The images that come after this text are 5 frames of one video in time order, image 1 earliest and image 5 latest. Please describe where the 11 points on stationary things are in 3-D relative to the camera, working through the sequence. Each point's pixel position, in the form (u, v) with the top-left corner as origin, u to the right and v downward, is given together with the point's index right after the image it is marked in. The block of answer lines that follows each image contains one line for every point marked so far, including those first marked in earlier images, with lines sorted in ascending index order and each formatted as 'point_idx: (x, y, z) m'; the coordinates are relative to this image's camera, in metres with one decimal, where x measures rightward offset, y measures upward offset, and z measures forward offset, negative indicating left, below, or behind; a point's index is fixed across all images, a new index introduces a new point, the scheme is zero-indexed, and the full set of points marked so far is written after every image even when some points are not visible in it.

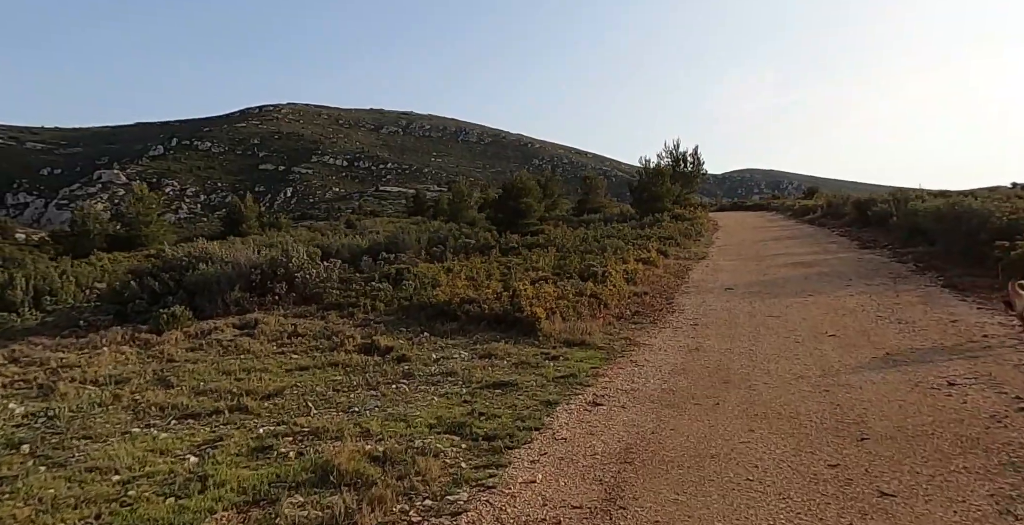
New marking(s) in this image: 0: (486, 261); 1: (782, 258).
0: (-0.8, +0.1, +18.2) m
1: (+9.2, +0.1, +19.6) m
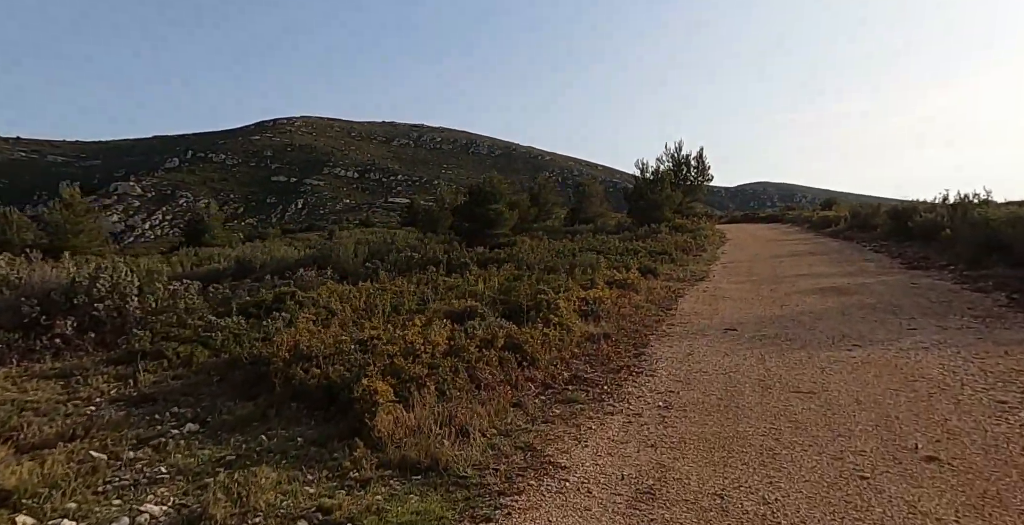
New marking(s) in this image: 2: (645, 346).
0: (-2.3, -0.5, +14.0) m
1: (+7.7, -0.6, +15.2) m
2: (+2.1, -1.3, +8.9) m
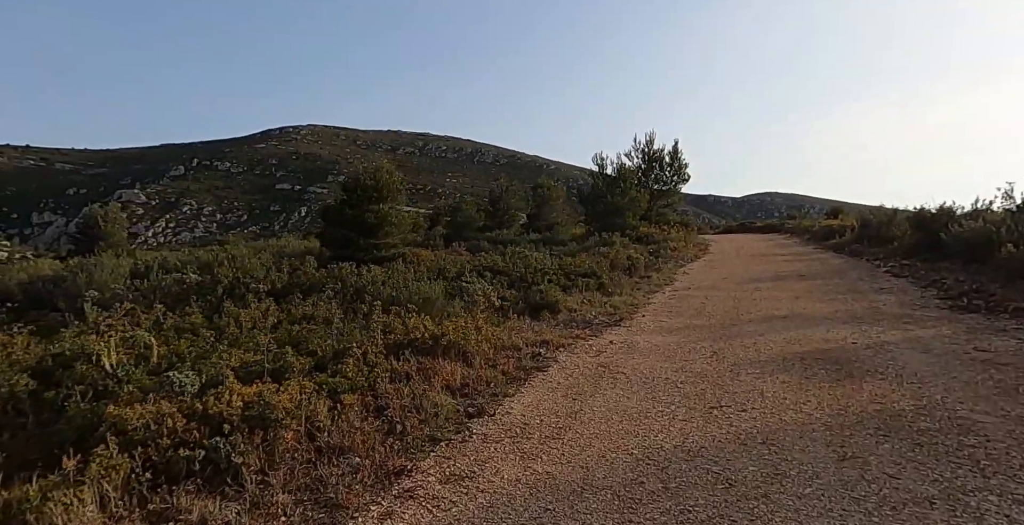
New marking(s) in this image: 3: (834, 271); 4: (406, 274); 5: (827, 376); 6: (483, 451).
0: (-6.0, -1.0, +7.7) m
1: (+4.1, -1.2, +8.9) m
2: (-1.6, -1.8, +2.5) m
3: (+9.7, -0.2, +17.1) m
4: (-2.5, -0.3, +13.9) m
5: (+3.7, -1.3, +6.8) m
6: (-0.2, -1.6, +5.0) m
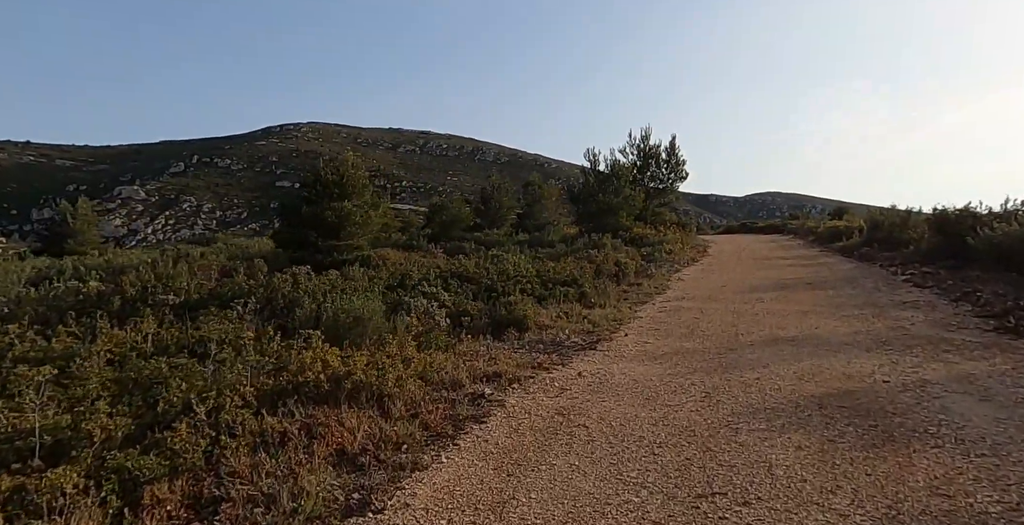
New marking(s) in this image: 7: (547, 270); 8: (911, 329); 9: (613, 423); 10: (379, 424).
0: (-6.7, -1.2, +5.9) m
1: (+3.4, -1.3, +7.1) m
2: (-2.3, -2.0, +0.7) m
3: (+9.0, -0.4, +15.3) m
4: (-3.2, -0.4, +12.1) m
5: (+3.0, -1.5, +5.0) m
6: (-0.9, -1.8, +3.2) m
7: (+0.9, -0.2, +14.6) m
8: (+6.4, -1.0, +9.1) m
9: (+1.0, -1.6, +5.7) m
10: (-1.2, -1.5, +5.3) m
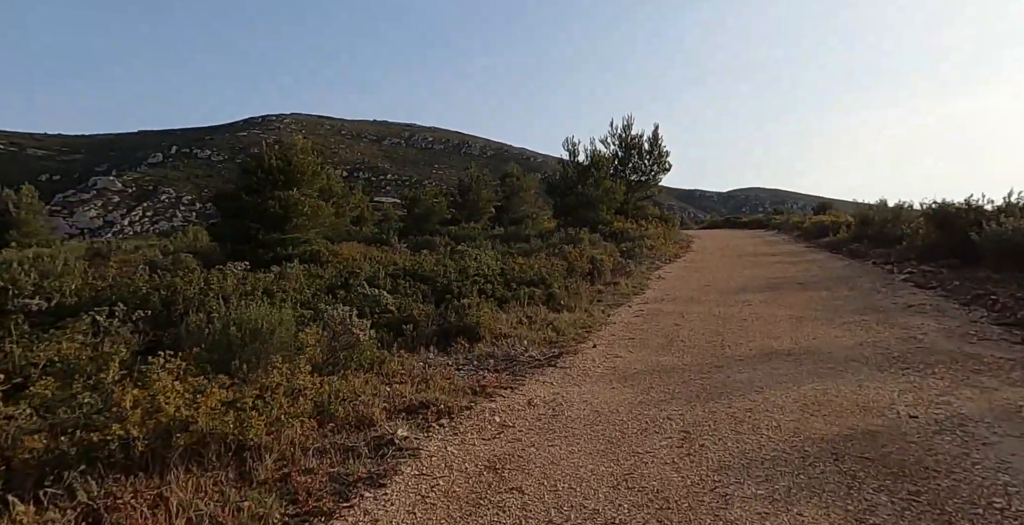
0: (-7.3, -1.2, +4.2) m
1: (+2.7, -1.3, +5.6) m
2: (-2.8, -2.0, -0.9) m
3: (+8.1, -0.4, +14.0) m
4: (-4.1, -0.4, +10.4) m
5: (+2.4, -1.5, +3.5) m
6: (-1.5, -1.8, +1.6) m
7: (0.0, -0.1, +13.1) m
8: (+5.6, -1.0, +7.8) m
9: (+0.4, -1.6, +4.2) m
10: (-1.9, -1.5, +3.7) m
